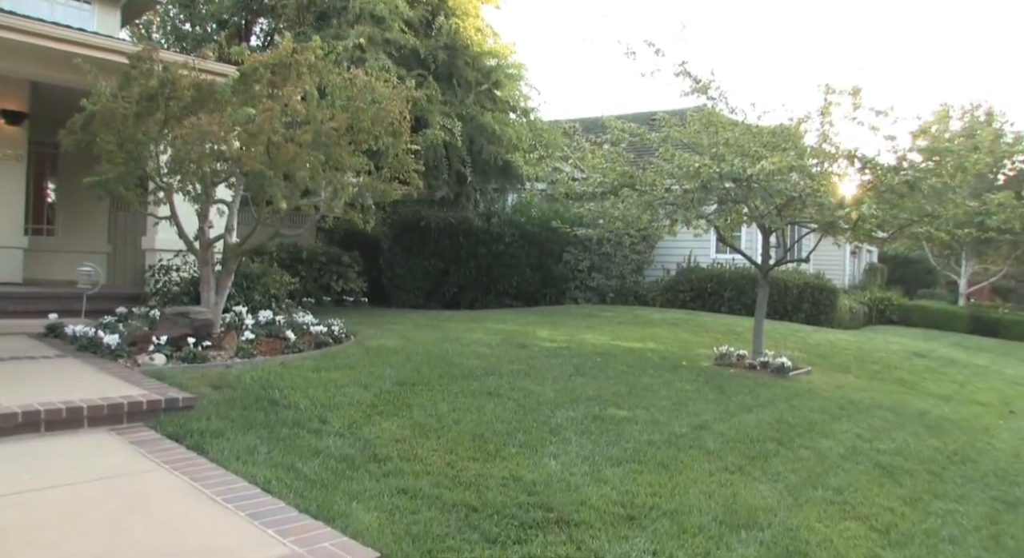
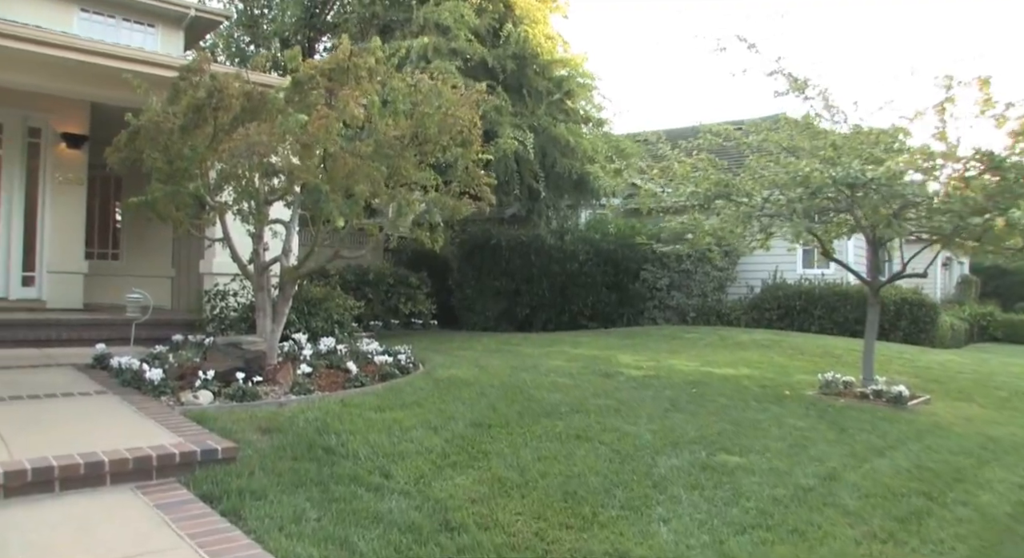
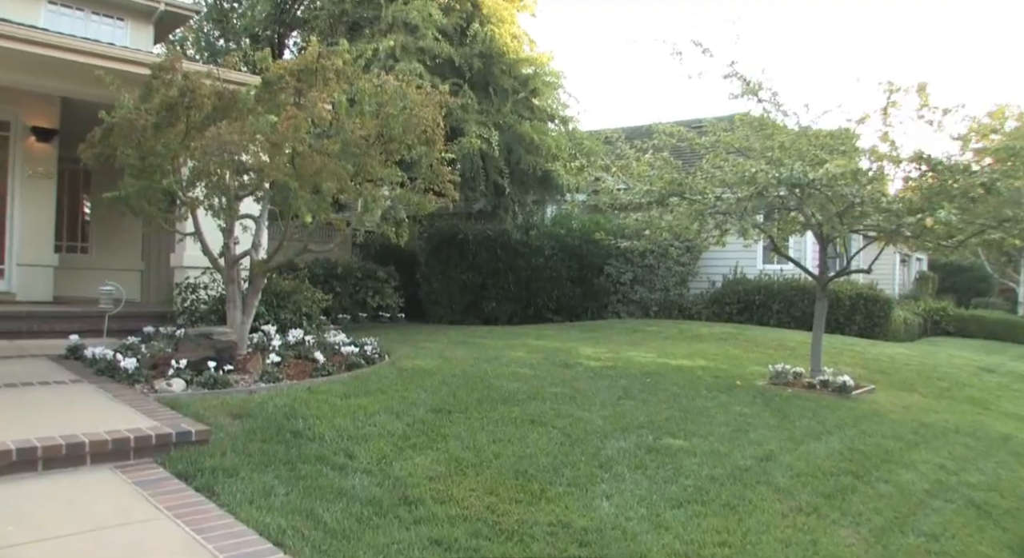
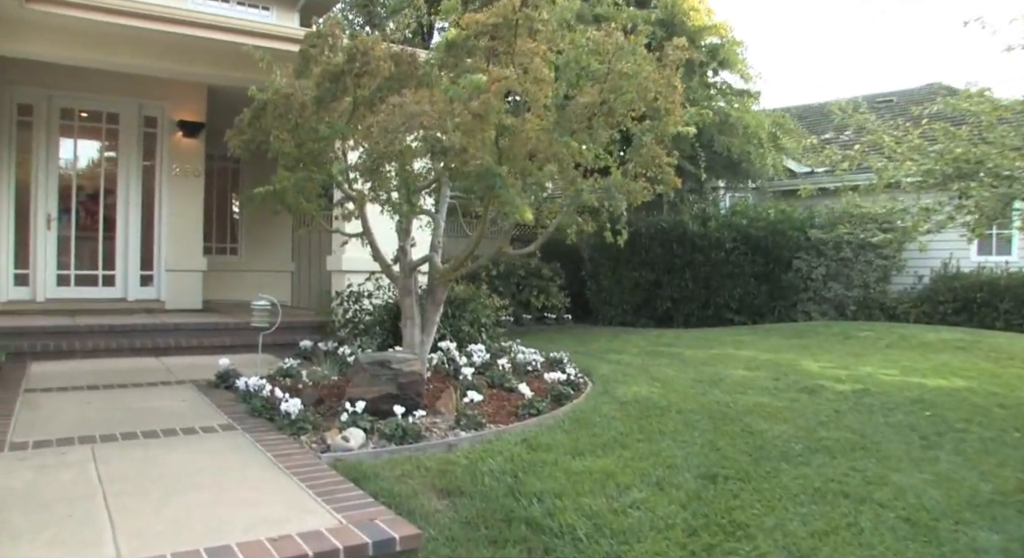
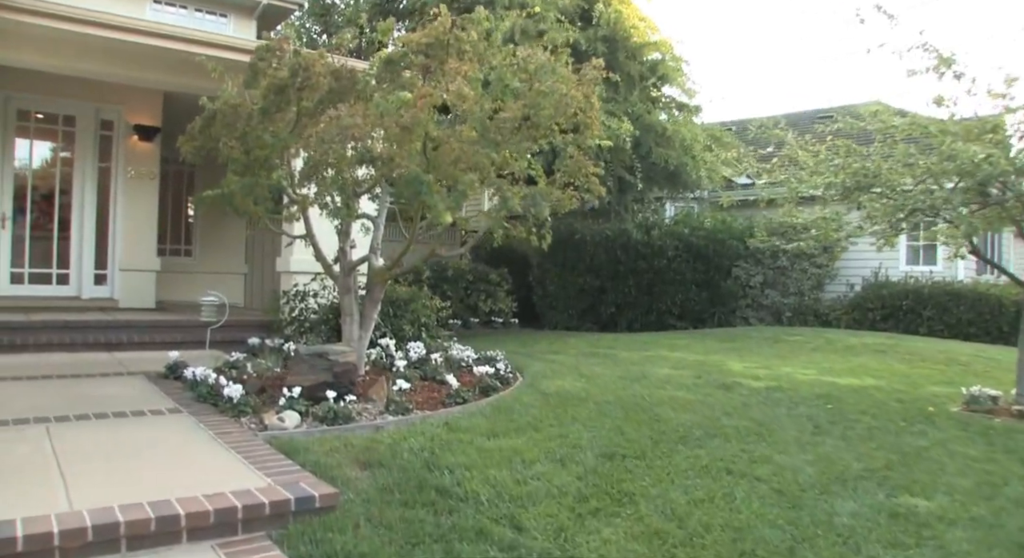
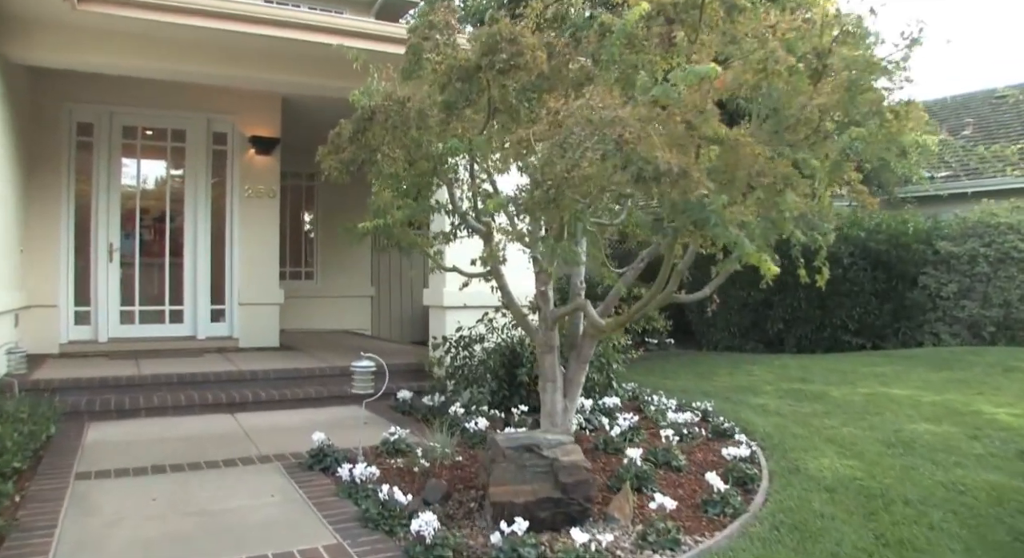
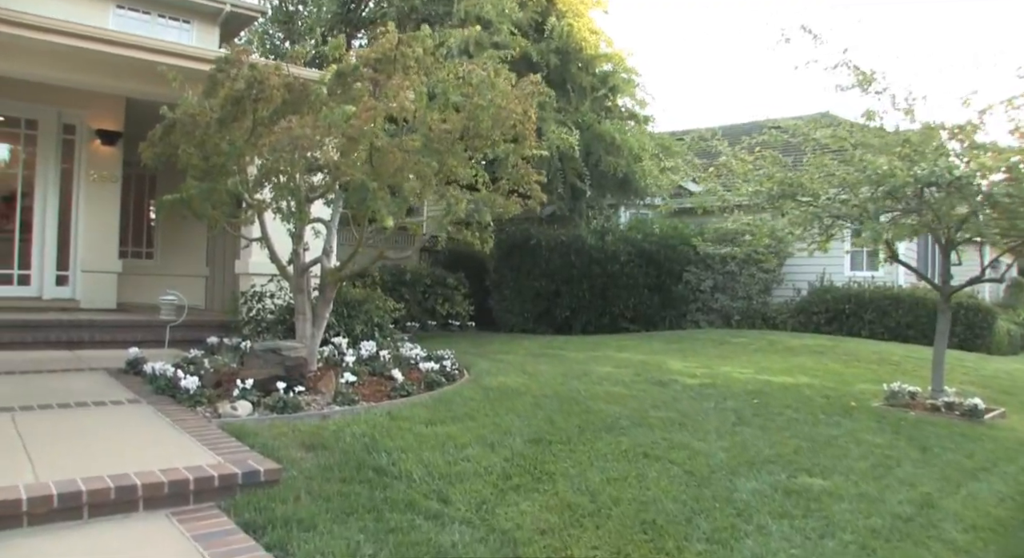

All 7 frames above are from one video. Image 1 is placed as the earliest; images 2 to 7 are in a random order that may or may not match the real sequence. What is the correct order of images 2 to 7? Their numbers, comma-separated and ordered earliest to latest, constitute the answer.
3, 2, 7, 5, 4, 6
